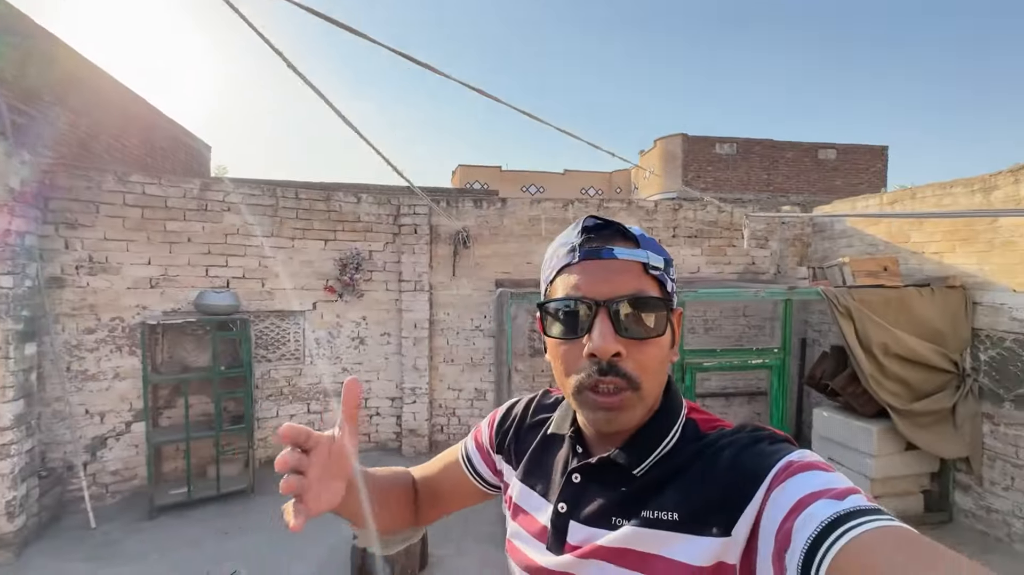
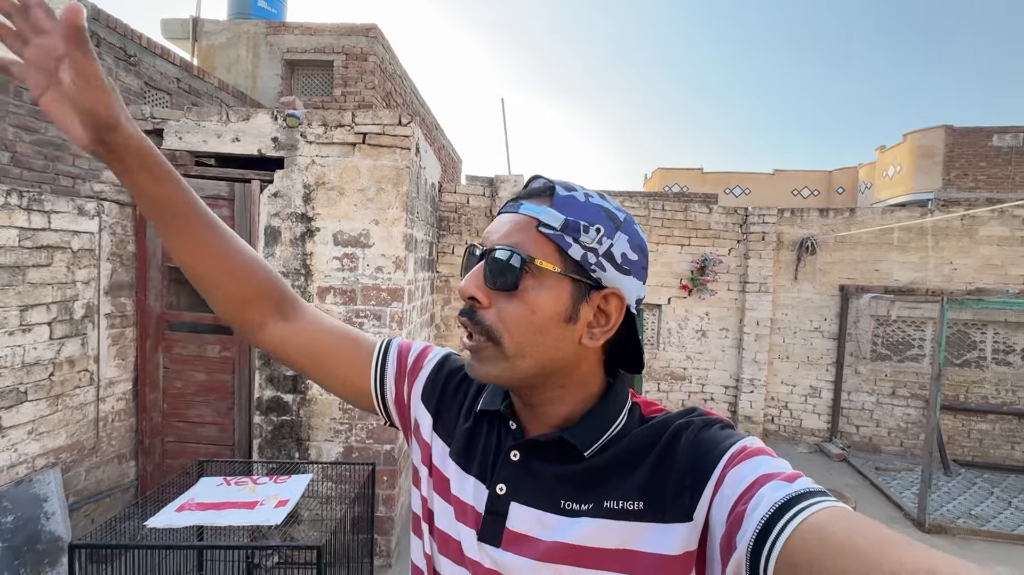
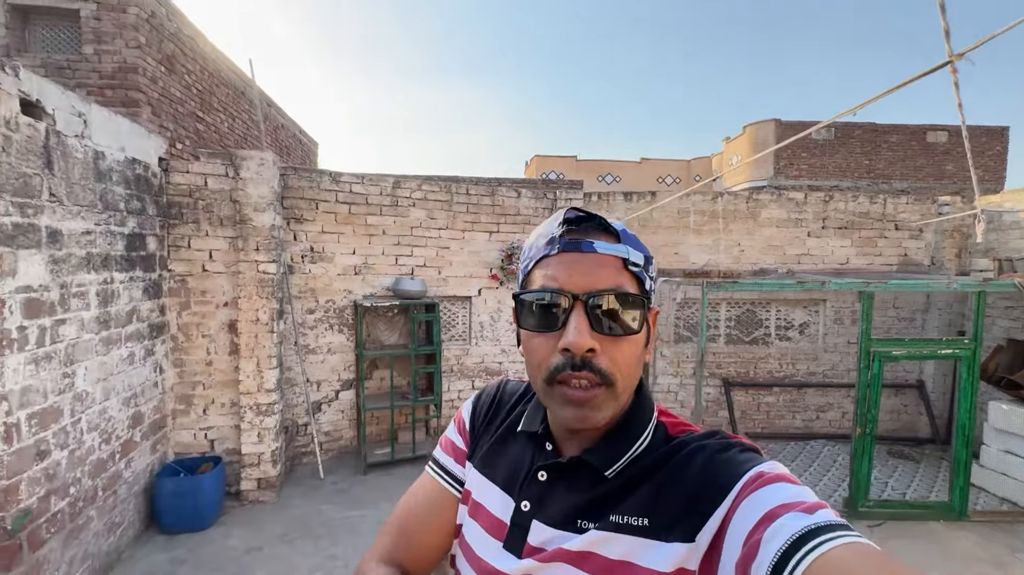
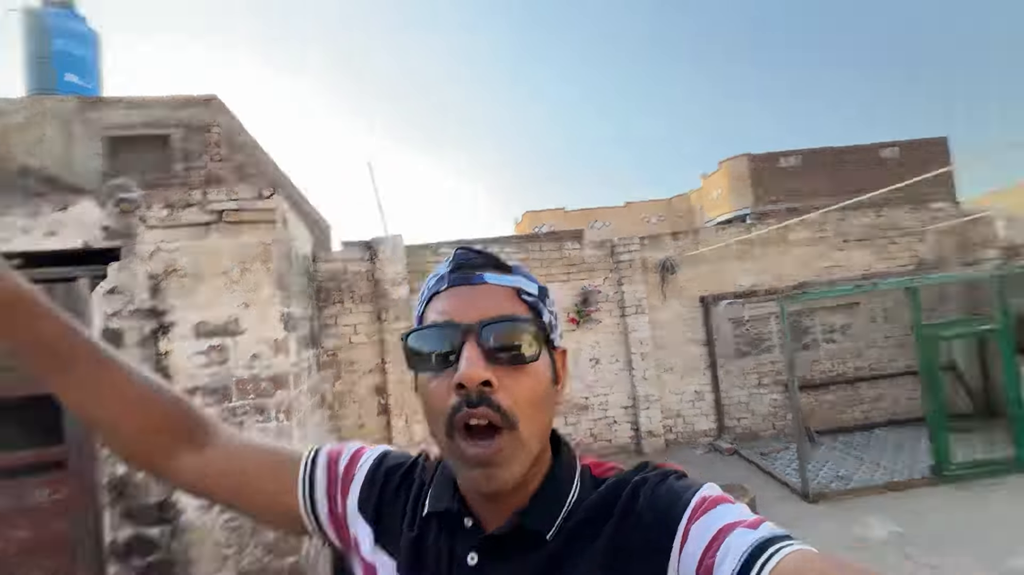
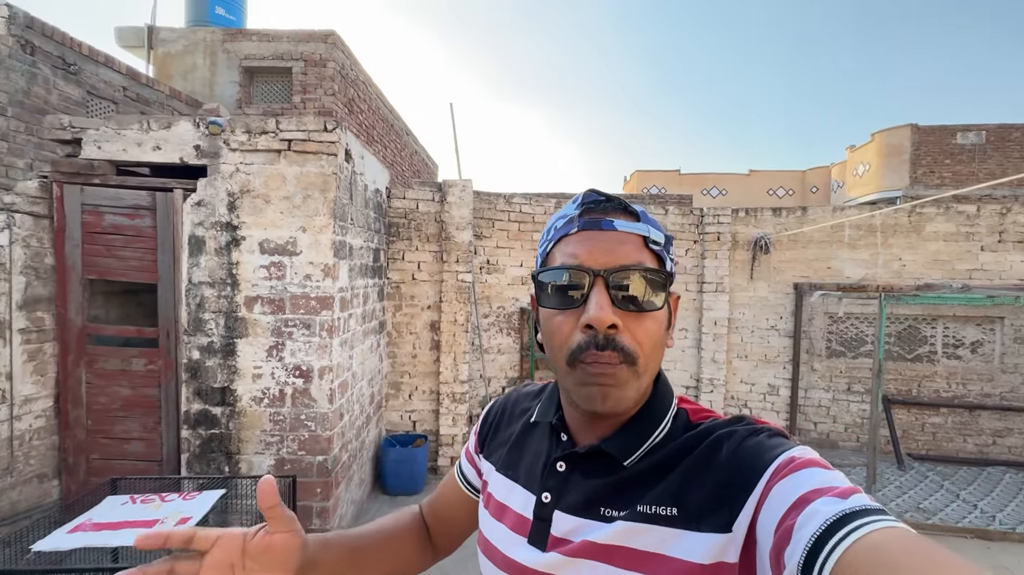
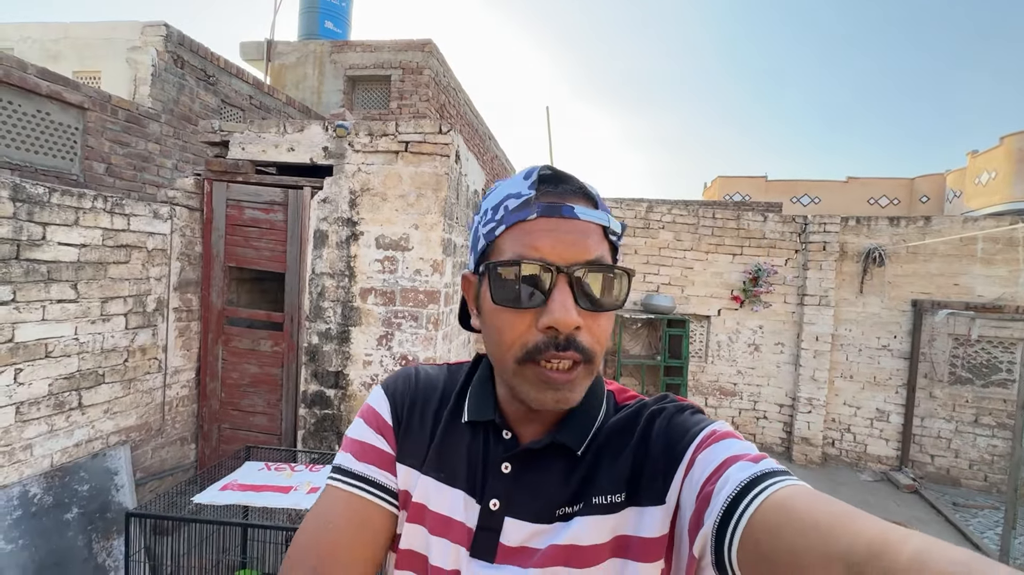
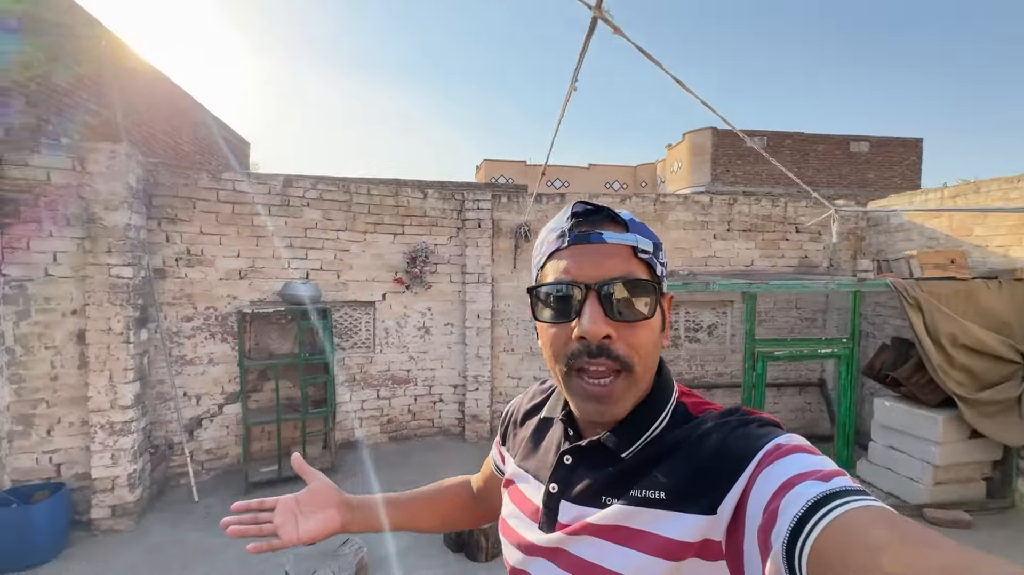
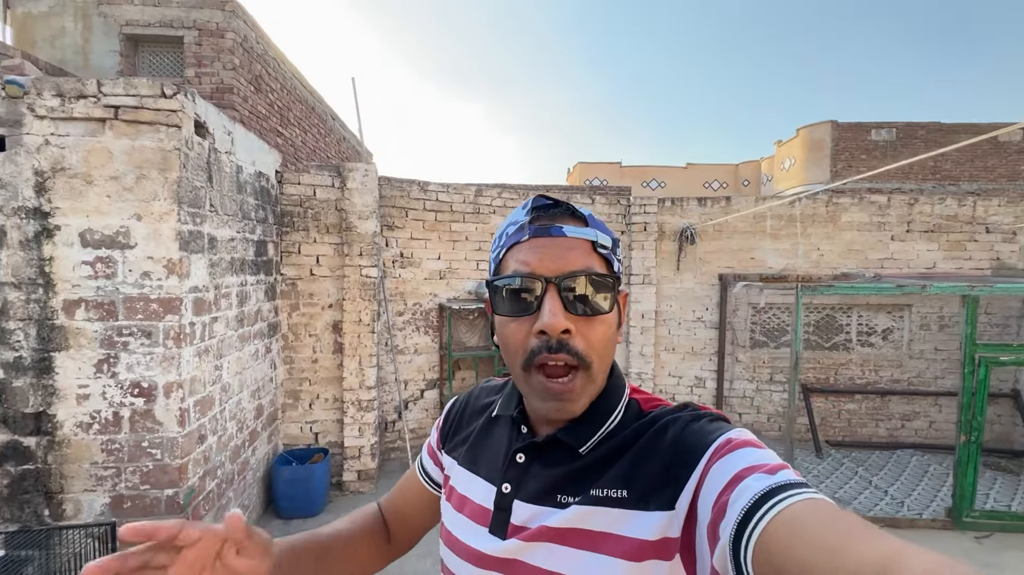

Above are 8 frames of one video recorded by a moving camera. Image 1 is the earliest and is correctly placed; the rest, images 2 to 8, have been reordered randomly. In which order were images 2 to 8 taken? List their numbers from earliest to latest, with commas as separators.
7, 3, 8, 5, 6, 2, 4
